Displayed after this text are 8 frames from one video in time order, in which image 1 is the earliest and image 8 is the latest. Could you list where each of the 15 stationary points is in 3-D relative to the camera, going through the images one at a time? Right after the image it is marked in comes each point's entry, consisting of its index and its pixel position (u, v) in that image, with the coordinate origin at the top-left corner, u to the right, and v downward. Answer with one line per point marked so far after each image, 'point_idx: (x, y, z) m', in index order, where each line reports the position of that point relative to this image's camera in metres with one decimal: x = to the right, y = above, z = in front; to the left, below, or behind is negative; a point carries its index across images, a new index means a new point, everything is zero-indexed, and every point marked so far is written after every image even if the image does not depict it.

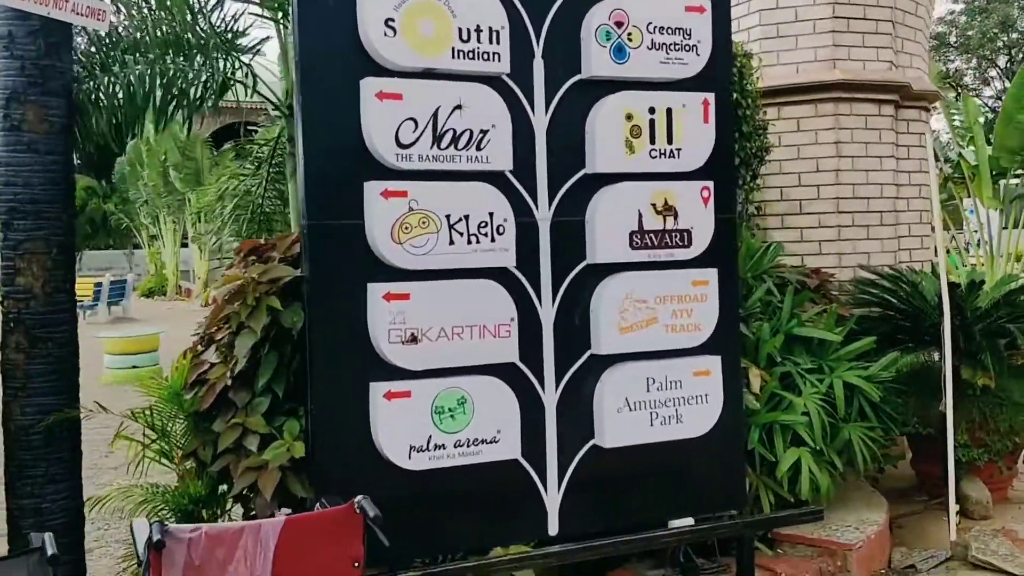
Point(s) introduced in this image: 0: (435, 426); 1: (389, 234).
0: (-0.3, -0.5, +3.6) m
1: (-0.4, +0.2, +3.6) m
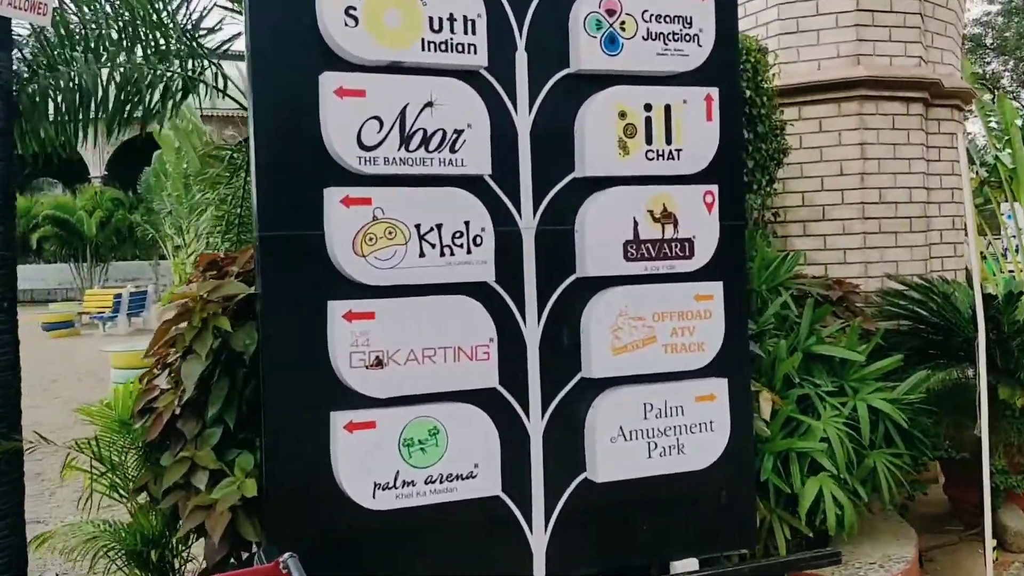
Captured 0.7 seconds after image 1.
0: (-0.4, -0.6, +3.3) m
1: (-0.5, +0.1, +3.2) m
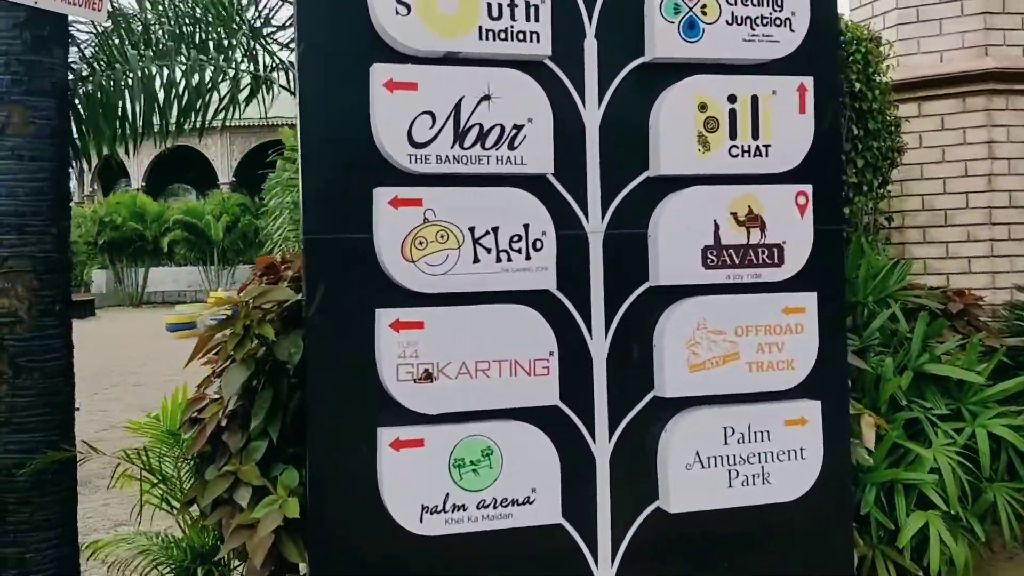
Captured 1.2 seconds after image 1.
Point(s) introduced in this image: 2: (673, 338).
0: (-0.2, -0.6, +3.0) m
1: (-0.3, +0.1, +3.0) m
2: (+0.5, -0.2, +3.2) m
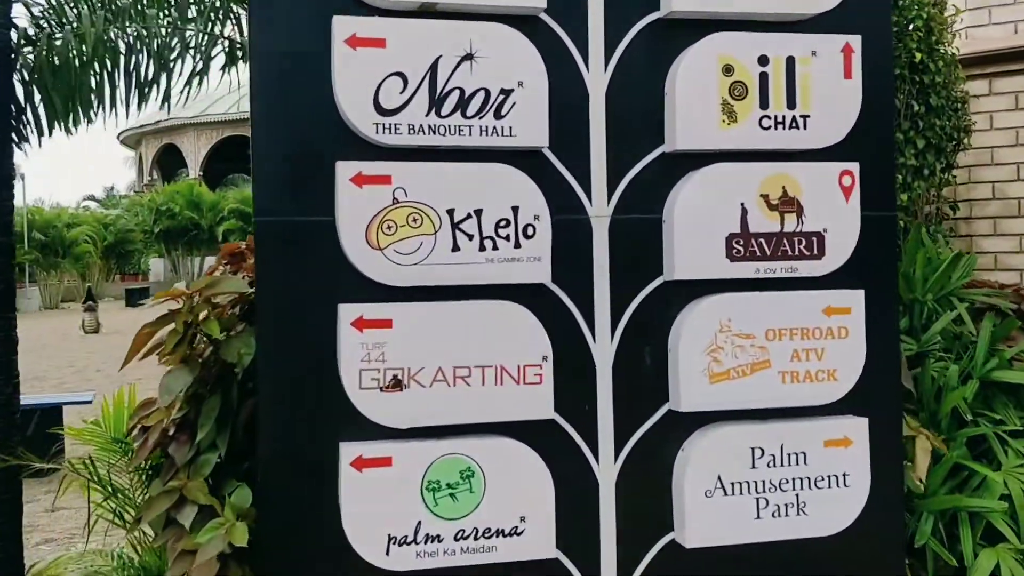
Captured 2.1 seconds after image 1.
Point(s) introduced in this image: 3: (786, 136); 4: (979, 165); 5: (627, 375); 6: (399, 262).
0: (-0.2, -0.6, +2.6) m
1: (-0.4, +0.1, +2.5) m
2: (+0.5, -0.1, +2.7) m
3: (+0.8, +0.4, +2.8) m
4: (+2.6, +0.7, +5.6) m
5: (+0.3, -0.2, +2.8) m
6: (-0.3, +0.1, +2.6) m
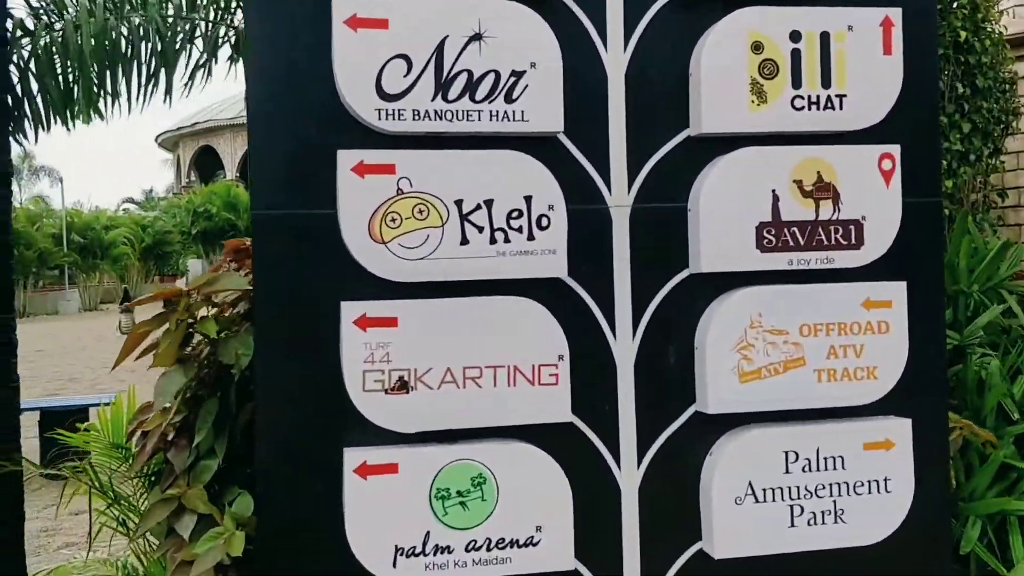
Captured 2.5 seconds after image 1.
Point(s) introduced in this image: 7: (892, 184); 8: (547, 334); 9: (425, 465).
0: (-0.2, -0.6, +2.4) m
1: (-0.3, +0.1, +2.4) m
2: (+0.5, -0.1, +2.6) m
3: (+0.8, +0.4, +2.6) m
4: (+2.8, +0.7, +5.3) m
5: (+0.4, -0.2, +2.6) m
6: (-0.3, +0.1, +2.4) m
7: (+1.0, +0.3, +2.7) m
8: (+0.1, -0.1, +2.5) m
9: (-0.2, -0.4, +2.4) m
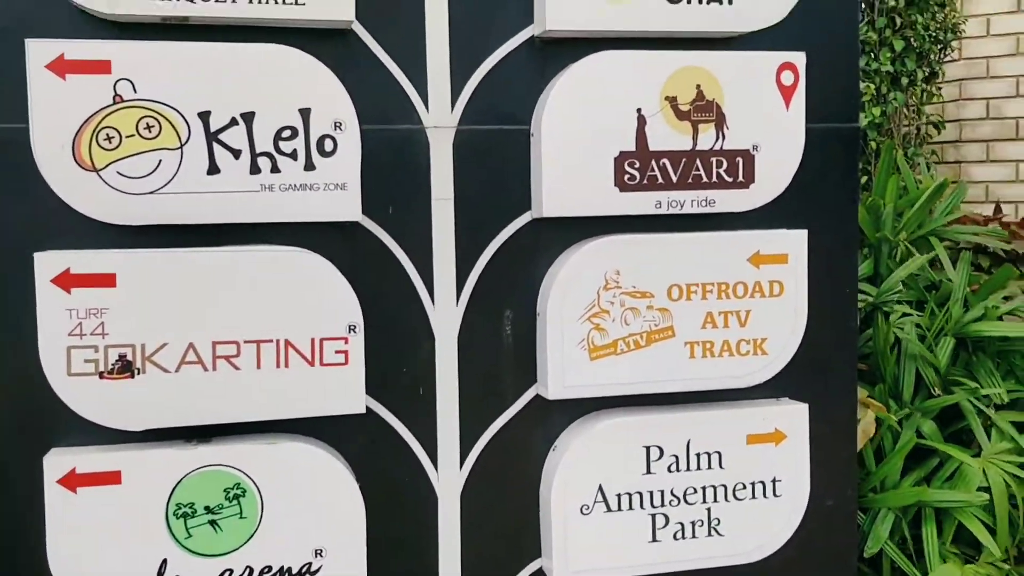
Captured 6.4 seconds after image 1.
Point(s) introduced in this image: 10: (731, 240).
0: (-0.6, -0.5, +1.8) m
1: (-0.8, +0.2, +1.7) m
2: (+0.1, 0.0, +2.0) m
3: (+0.4, +0.5, +2.0) m
4: (+2.2, +1.0, +4.8) m
5: (-0.1, -0.1, +2.0) m
6: (-0.7, +0.2, +1.8) m
7: (+0.6, +0.4, +2.1) m
8: (-0.3, 0.0, +1.9) m
9: (-0.6, -0.3, +1.8) m
10: (+0.5, +0.1, +2.1) m
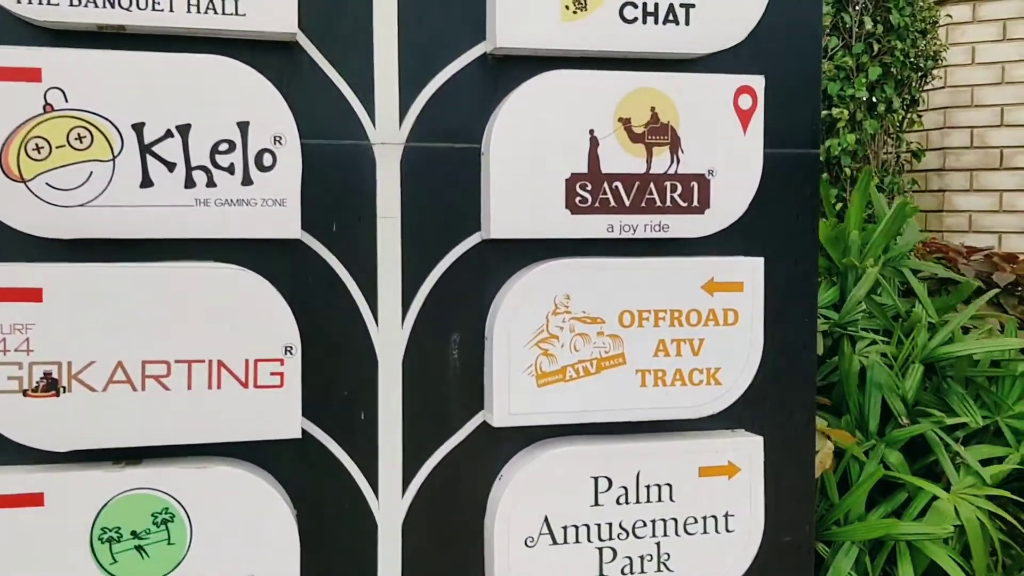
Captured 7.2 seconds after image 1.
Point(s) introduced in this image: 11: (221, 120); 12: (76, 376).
0: (-0.7, -0.5, +1.8) m
1: (-0.9, +0.2, +1.7) m
2: (0.0, -0.1, +1.9) m
3: (+0.3, +0.5, +2.0) m
4: (+2.1, +0.9, +4.8) m
5: (-0.2, -0.2, +1.9) m
6: (-0.8, +0.1, +1.7) m
7: (+0.5, +0.3, +2.0) m
8: (-0.4, -0.1, +1.8) m
9: (-0.7, -0.4, +1.7) m
10: (+0.3, 0.0, +2.0) m
11: (-0.5, +0.3, +1.8) m
12: (-0.7, -0.1, +1.7) m
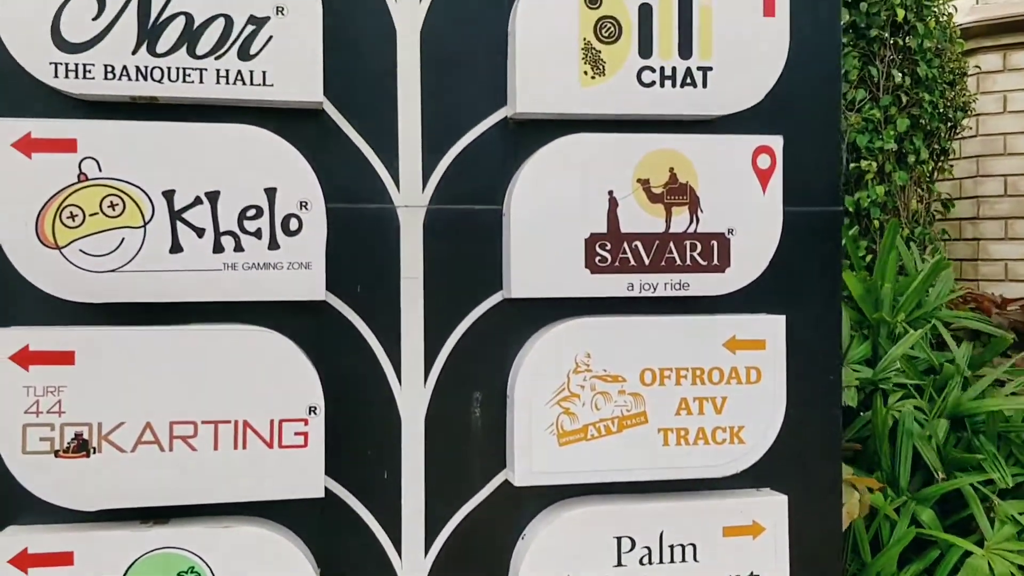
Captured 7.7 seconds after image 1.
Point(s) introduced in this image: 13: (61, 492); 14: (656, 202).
0: (-0.7, -0.6, +1.8) m
1: (-0.8, +0.1, +1.7) m
2: (0.0, -0.2, +1.9) m
3: (+0.3, +0.4, +2.0) m
4: (+2.2, +0.6, +4.7) m
5: (-0.1, -0.3, +1.9) m
6: (-0.7, 0.0, +1.8) m
7: (+0.5, +0.2, +2.0) m
8: (-0.4, -0.2, +1.8) m
9: (-0.7, -0.5, +1.8) m
10: (+0.4, -0.1, +2.0) m
11: (-0.5, +0.2, +1.8) m
12: (-0.7, -0.3, +1.8) m
13: (-0.8, -0.3, +1.8) m
14: (+0.3, +0.2, +2.0) m
